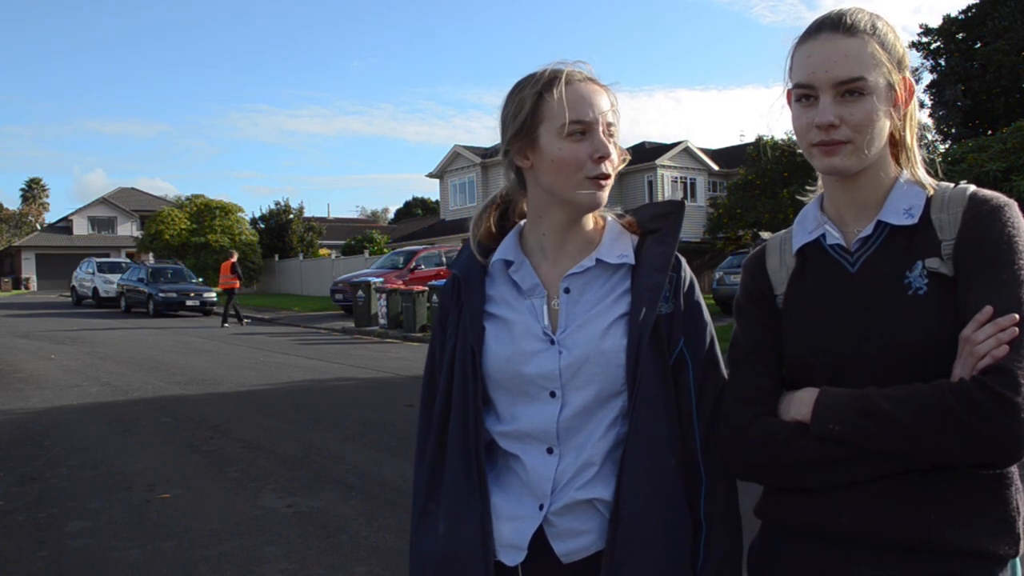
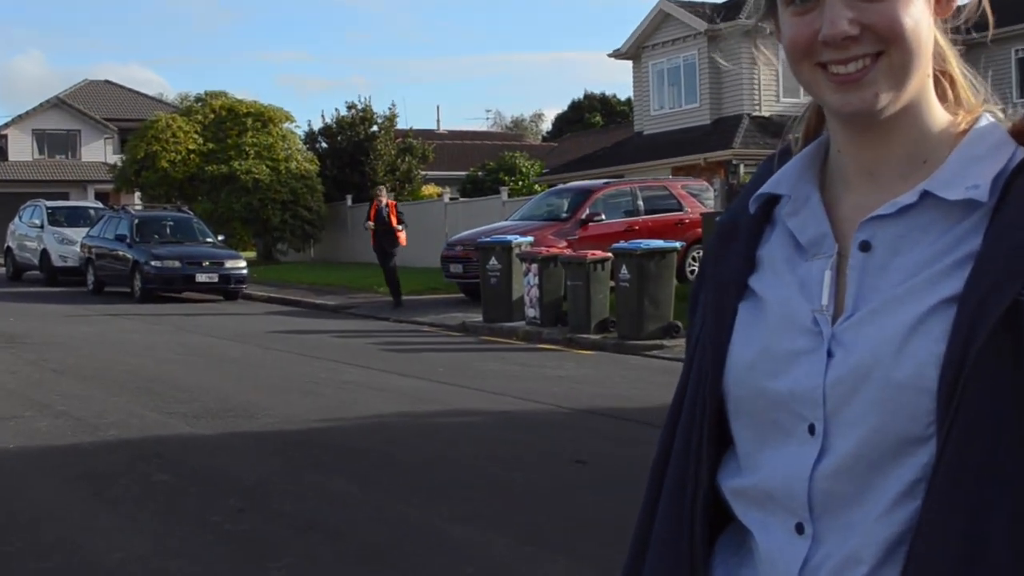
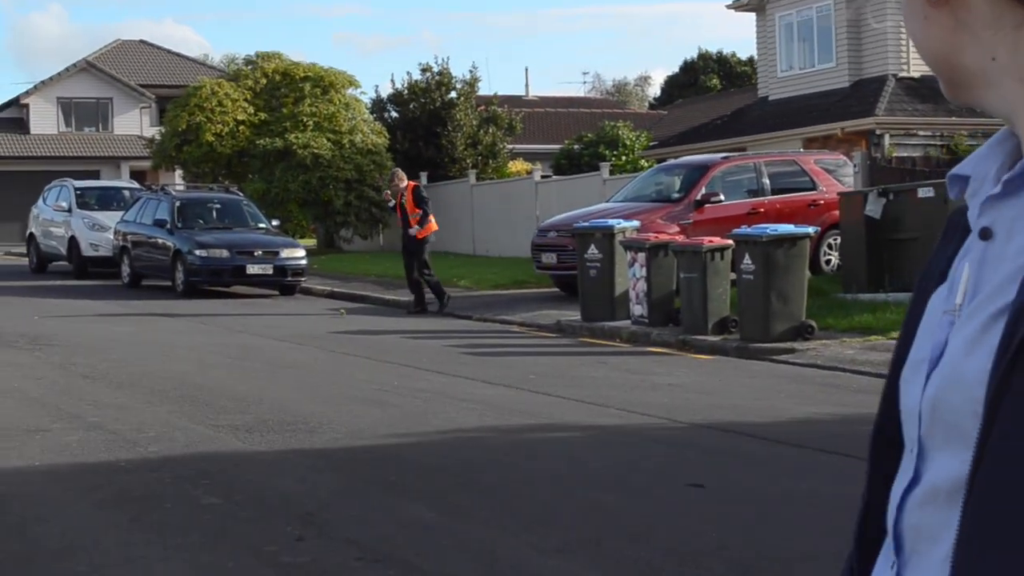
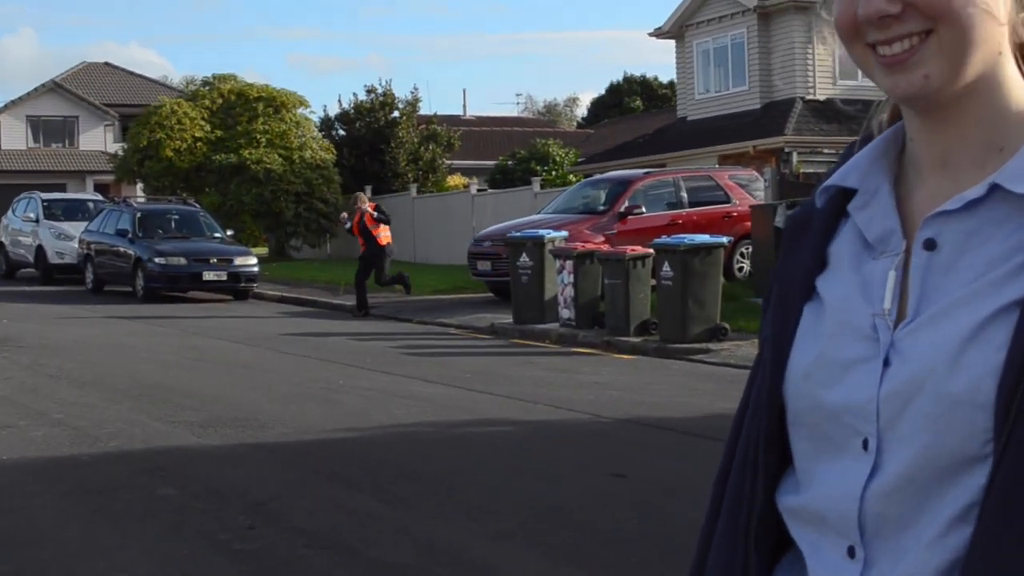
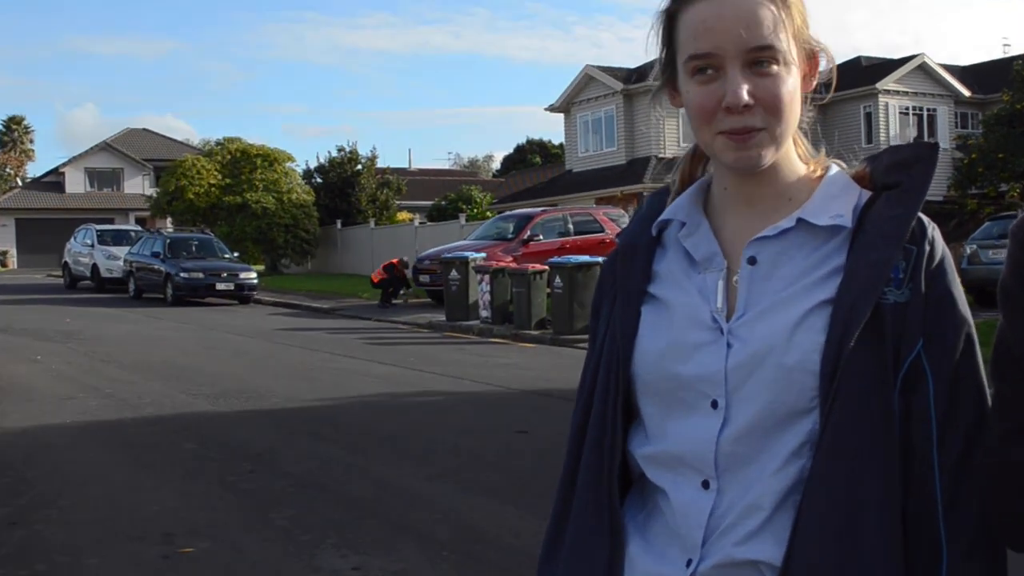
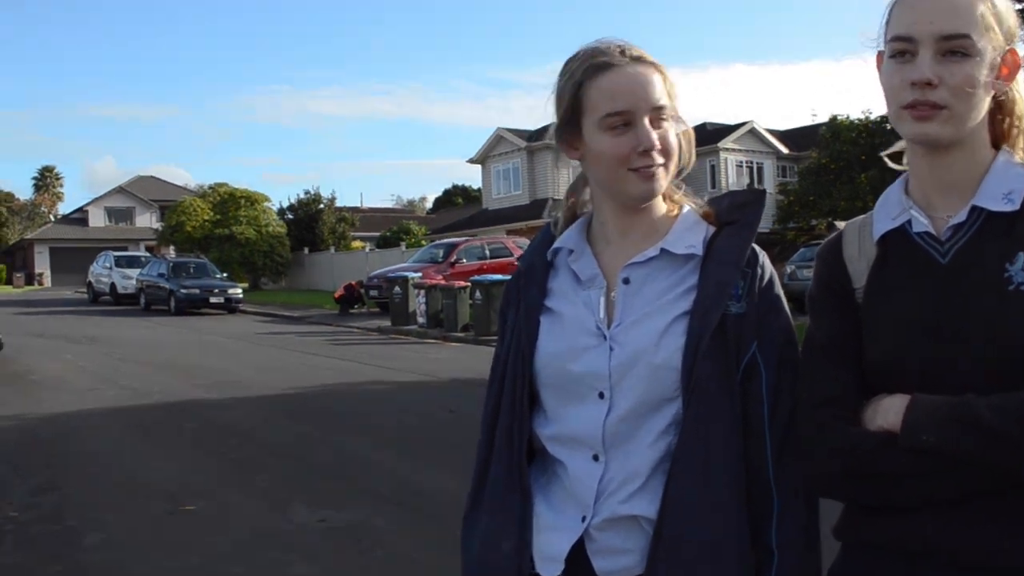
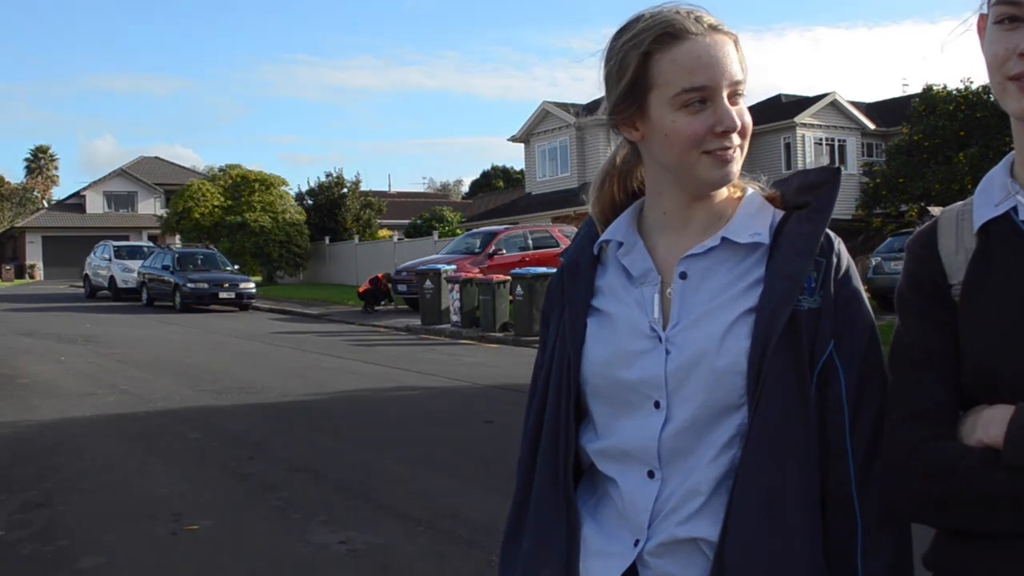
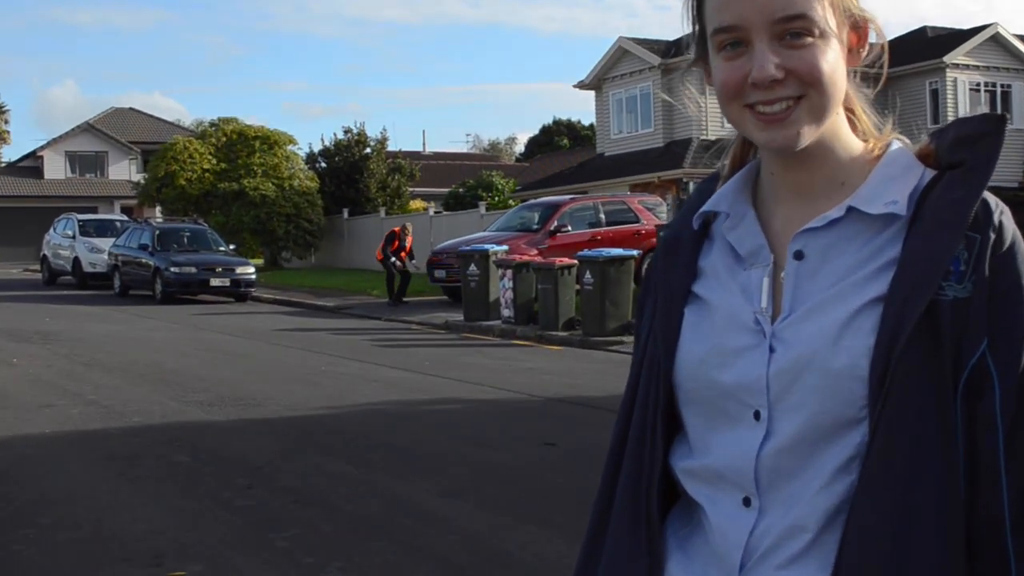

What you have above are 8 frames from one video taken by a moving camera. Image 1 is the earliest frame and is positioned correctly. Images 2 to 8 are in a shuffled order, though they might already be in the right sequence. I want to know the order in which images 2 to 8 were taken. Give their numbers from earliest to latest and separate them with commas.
6, 7, 5, 8, 2, 4, 3
